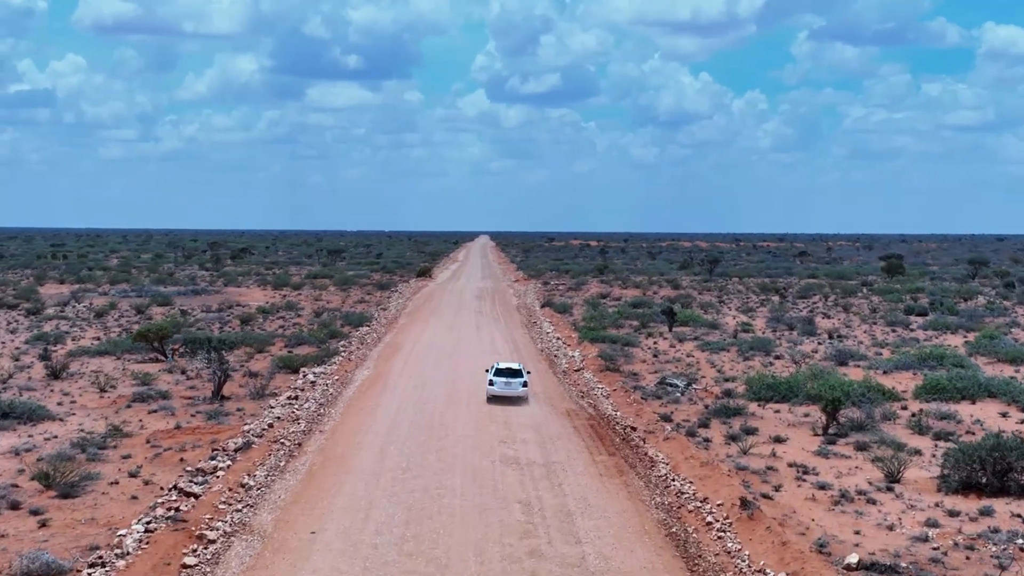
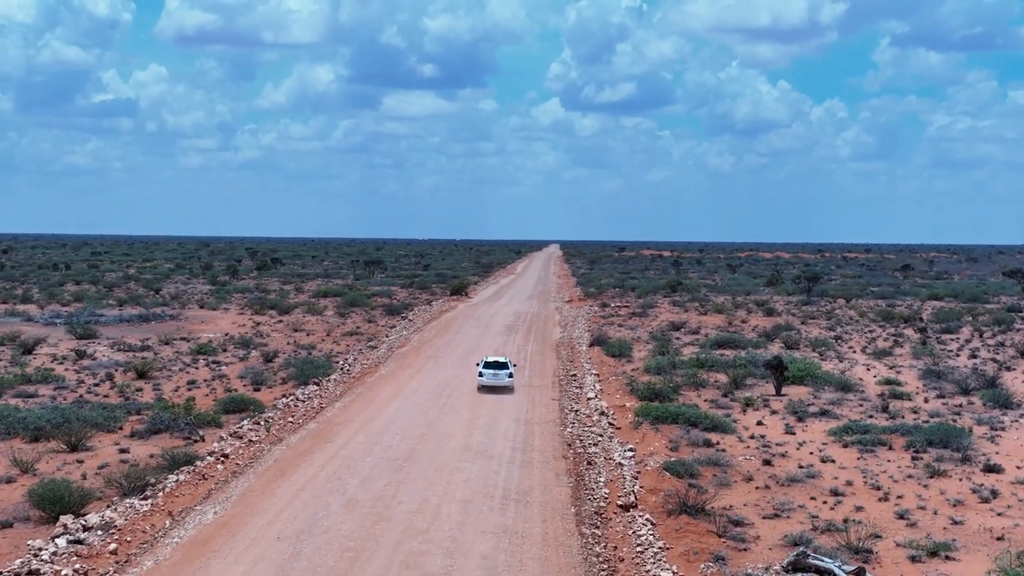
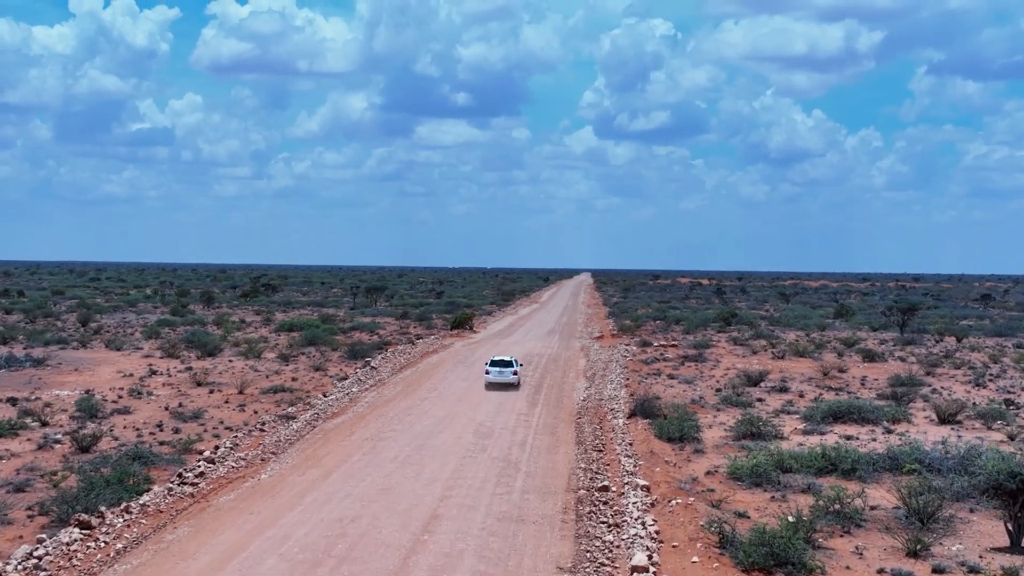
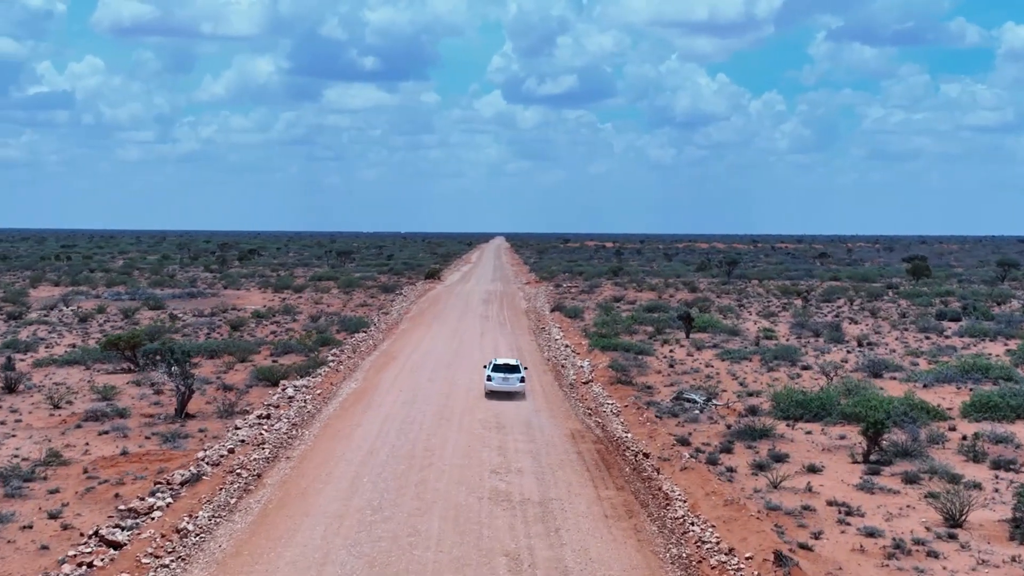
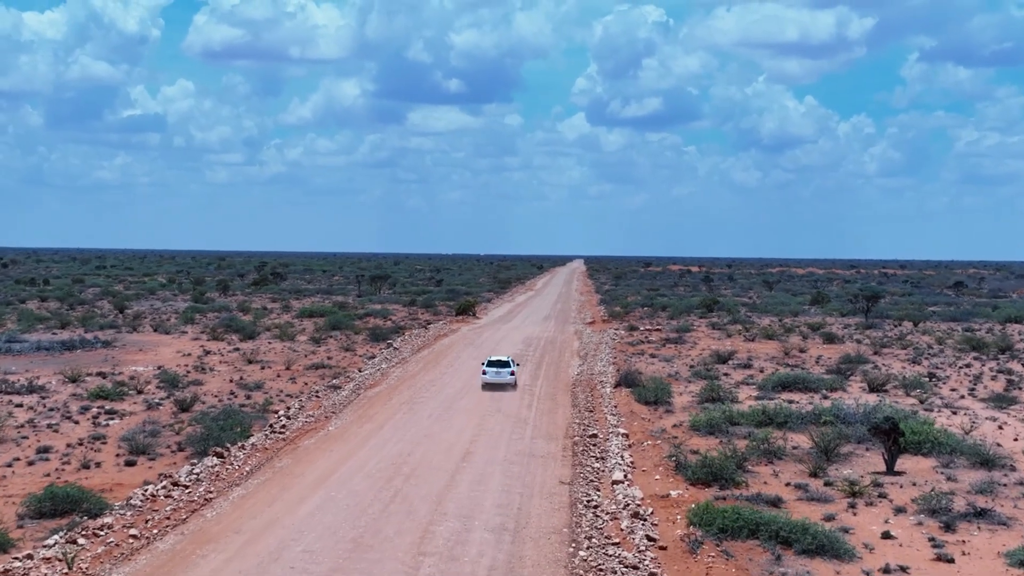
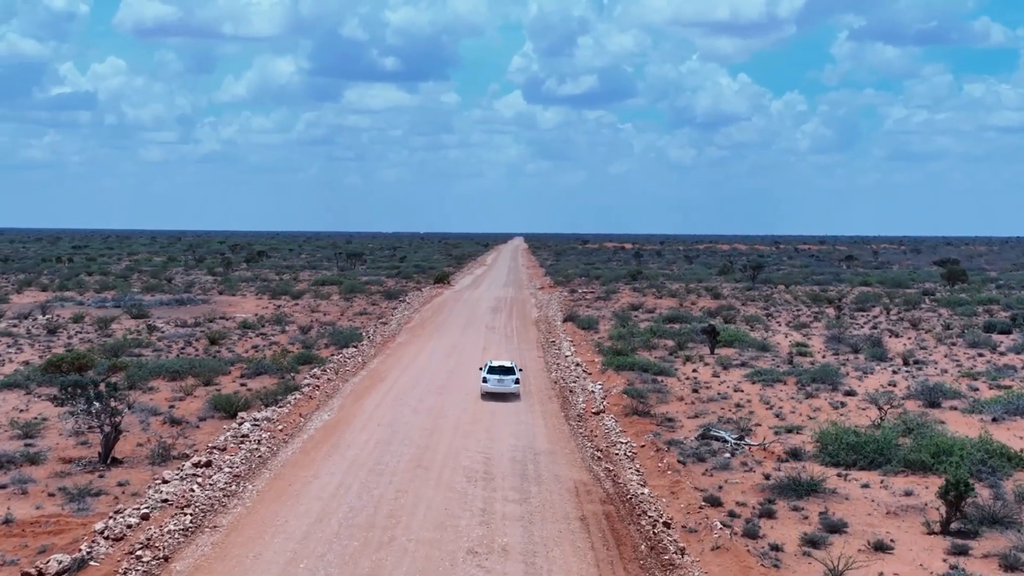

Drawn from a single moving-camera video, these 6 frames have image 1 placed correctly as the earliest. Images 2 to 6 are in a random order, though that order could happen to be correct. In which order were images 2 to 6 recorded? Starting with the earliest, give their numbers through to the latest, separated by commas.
4, 6, 2, 5, 3
